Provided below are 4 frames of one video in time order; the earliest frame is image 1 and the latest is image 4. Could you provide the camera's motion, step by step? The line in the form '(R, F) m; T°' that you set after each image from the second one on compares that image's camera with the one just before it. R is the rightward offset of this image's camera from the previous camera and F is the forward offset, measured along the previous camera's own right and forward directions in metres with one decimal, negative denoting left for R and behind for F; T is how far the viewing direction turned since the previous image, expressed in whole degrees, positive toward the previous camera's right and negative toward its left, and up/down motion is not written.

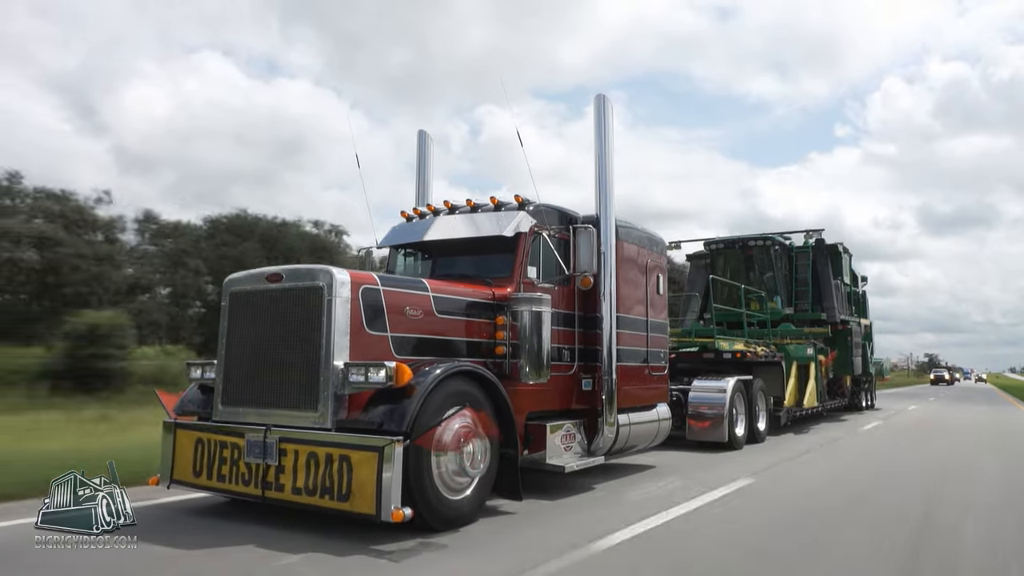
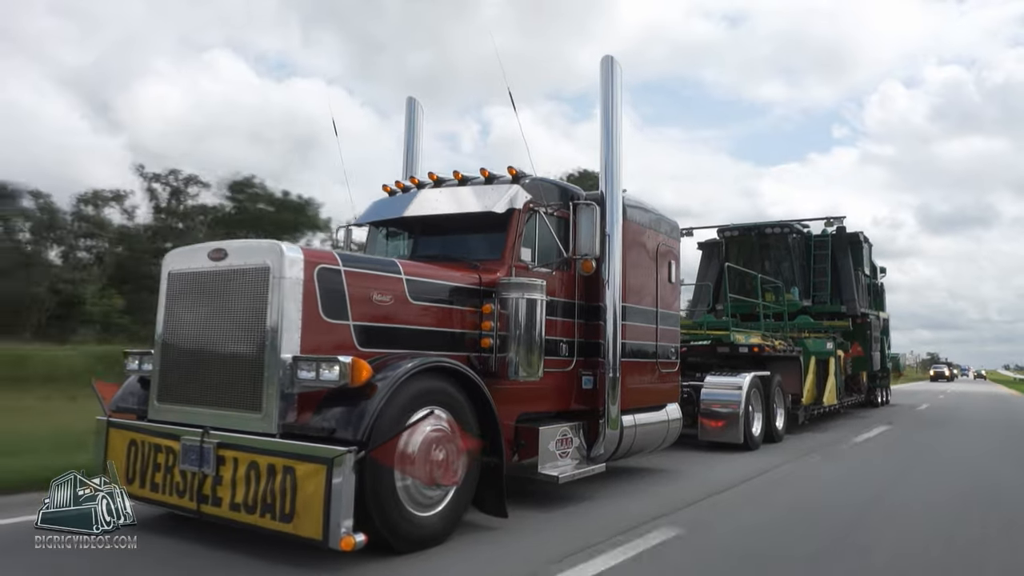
(+0.2, +0.9) m; -1°
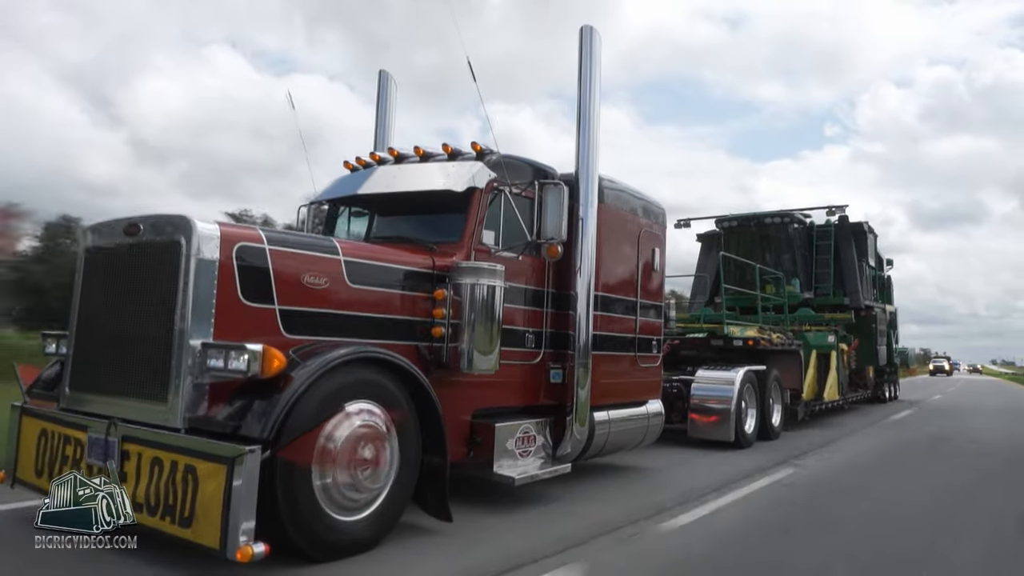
(+0.4, +0.5) m; -1°
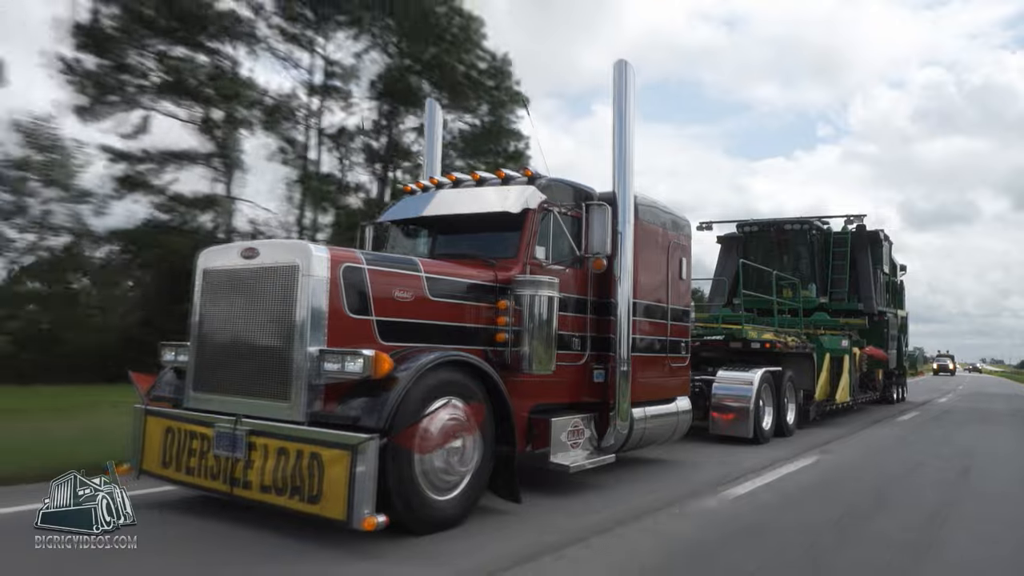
(-0.4, -0.7) m; 0°
